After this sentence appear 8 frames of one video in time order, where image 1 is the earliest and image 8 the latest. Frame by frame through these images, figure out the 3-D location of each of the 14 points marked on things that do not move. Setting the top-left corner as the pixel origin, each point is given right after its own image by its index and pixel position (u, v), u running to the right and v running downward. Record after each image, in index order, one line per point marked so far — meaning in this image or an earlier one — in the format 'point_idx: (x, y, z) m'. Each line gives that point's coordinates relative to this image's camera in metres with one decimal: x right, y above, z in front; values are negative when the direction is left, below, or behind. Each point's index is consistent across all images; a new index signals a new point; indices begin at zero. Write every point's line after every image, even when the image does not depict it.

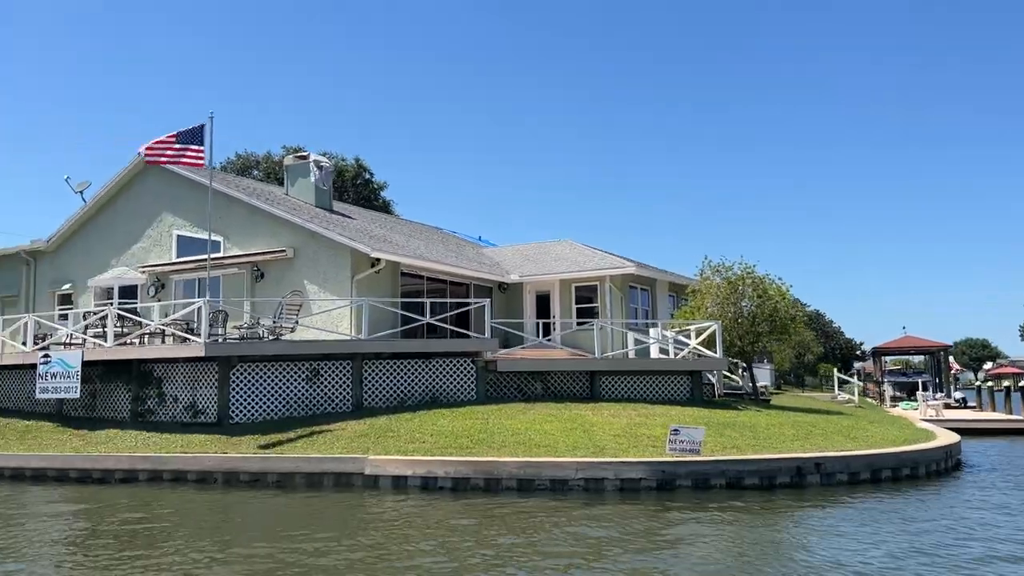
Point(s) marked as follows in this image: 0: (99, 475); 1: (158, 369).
0: (-6.5, -2.9, +13.9) m
1: (-6.6, -1.5, +16.4) m
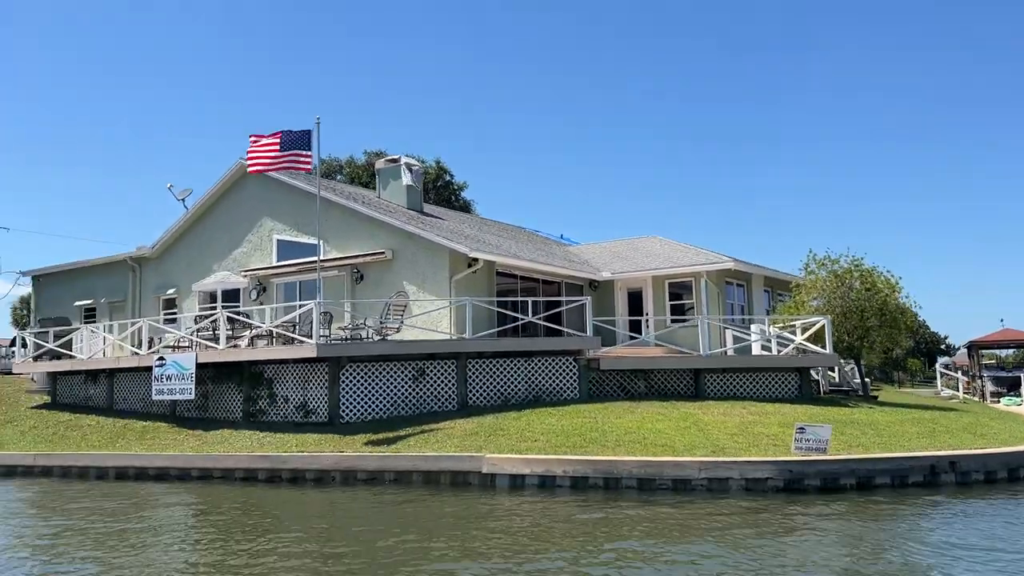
0: (-4.7, -3.0, +14.2) m
1: (-4.6, -1.6, +16.7) m
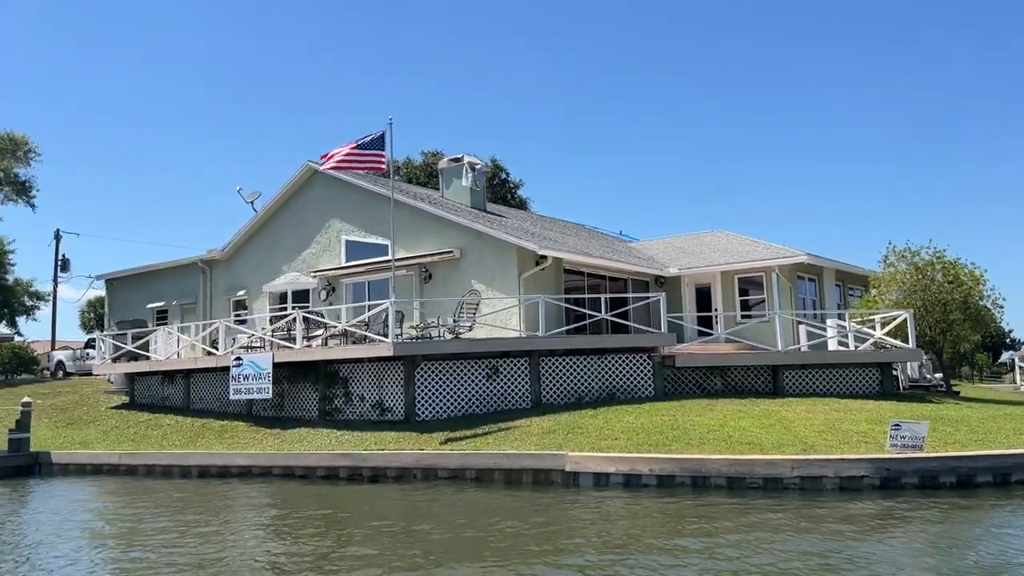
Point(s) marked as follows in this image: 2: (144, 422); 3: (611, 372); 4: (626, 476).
0: (-3.5, -3.0, +14.4) m
1: (-3.2, -1.6, +16.9) m
2: (-8.0, -2.9, +19.1) m
3: (+1.8, -1.6, +16.3) m
4: (+1.5, -2.5, +11.5) m
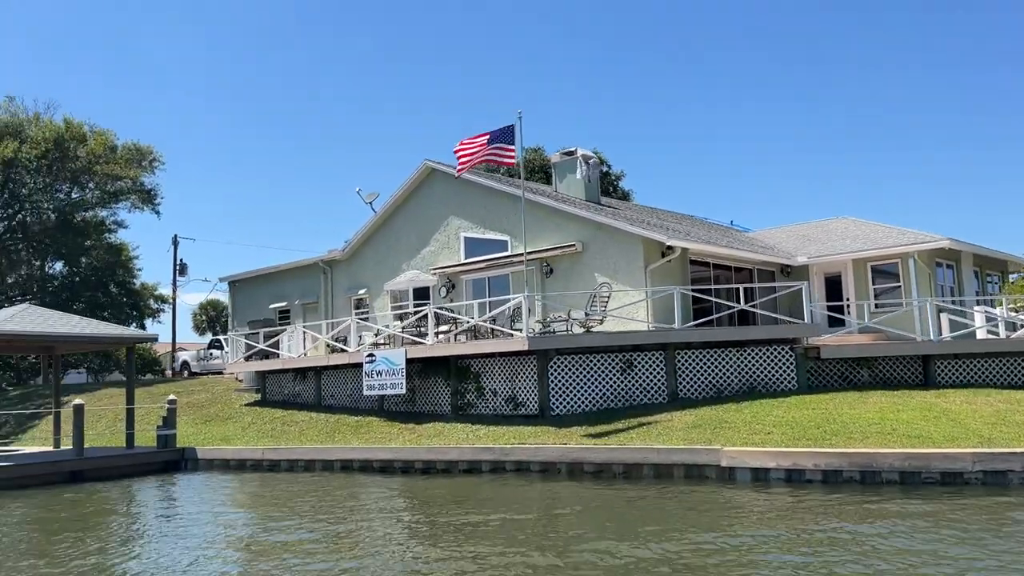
0: (-1.1, -2.9, +14.5) m
1: (-0.7, -1.5, +16.9) m
2: (-5.2, -2.9, +19.6) m
3: (+4.3, -1.4, +15.8) m
4: (+3.5, -2.3, +11.1) m
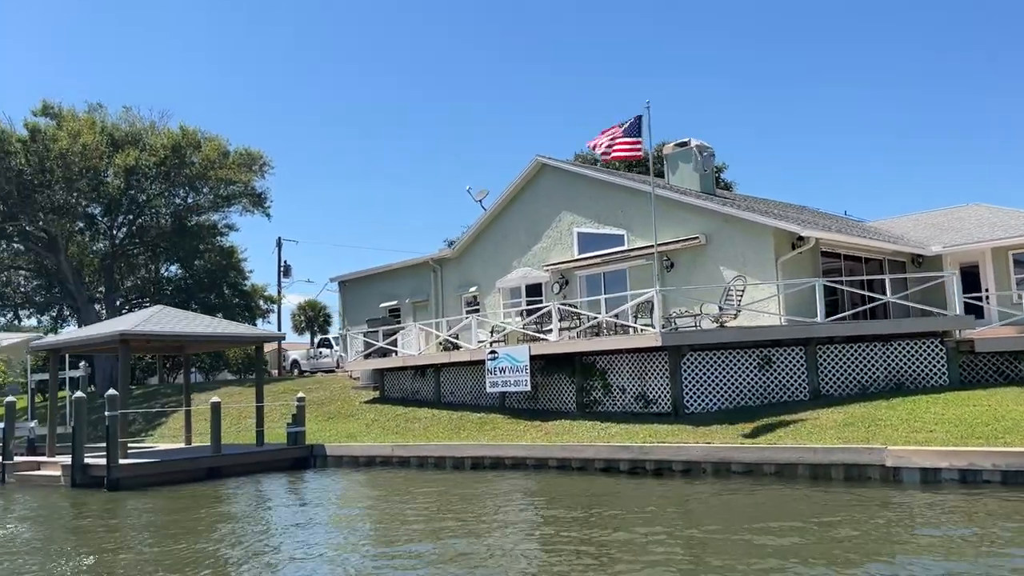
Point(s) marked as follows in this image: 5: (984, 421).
0: (+1.1, -2.9, +14.2) m
1: (+1.7, -1.4, +16.6) m
2: (-2.5, -2.9, +19.7) m
3: (+6.6, -1.2, +15.1) m
4: (+5.4, -2.2, +10.5) m
5: (+6.4, -1.8, +11.9) m
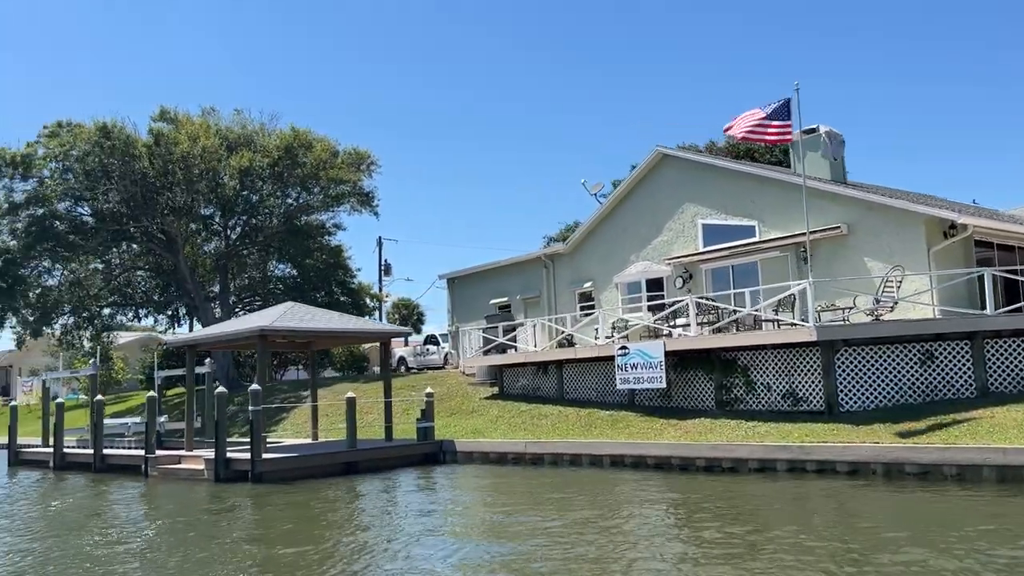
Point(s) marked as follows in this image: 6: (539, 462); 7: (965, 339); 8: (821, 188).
0: (+3.4, -2.7, +13.7) m
1: (+4.2, -1.3, +16.0) m
2: (+0.3, -2.8, +19.5) m
3: (+8.9, -1.1, +14.0) m
4: (+7.3, -2.0, +9.5) m
5: (+8.5, -1.6, +10.9) m
6: (+0.5, -3.2, +16.3) m
7: (+7.3, -0.8, +14.1) m
8: (+6.4, +2.0, +18.1) m
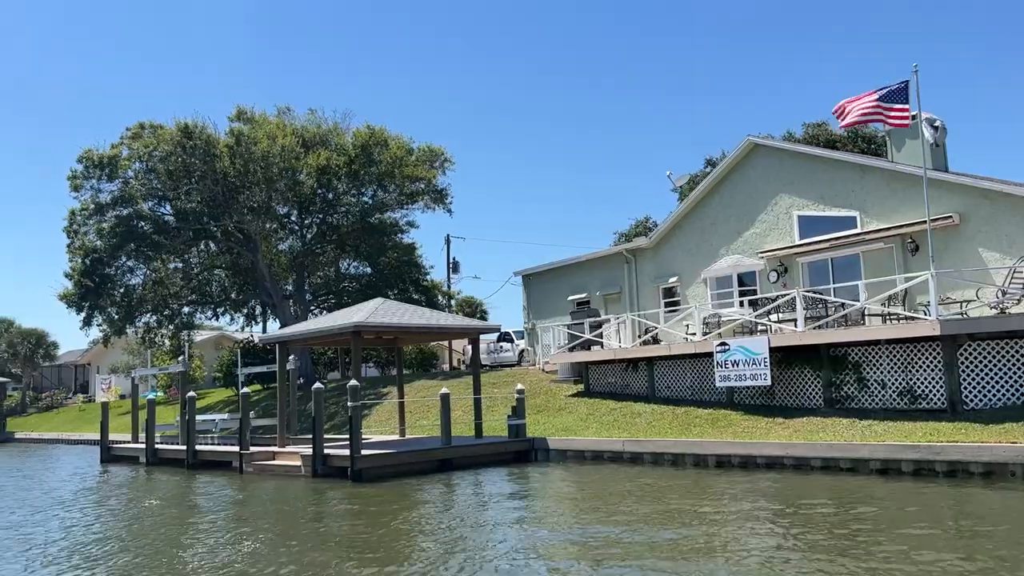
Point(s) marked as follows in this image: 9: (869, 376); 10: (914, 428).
0: (+5.0, -2.6, +13.1) m
1: (+6.0, -1.1, +15.3) m
2: (+2.3, -2.7, +19.0) m
3: (+10.6, -0.9, +13.0) m
4: (+8.7, -1.9, +8.7) m
5: (+9.9, -1.5, +9.9) m
6: (+2.3, -3.1, +15.9) m
7: (+8.9, -0.7, +13.3) m
8: (+8.3, +2.2, +17.3) m
9: (+6.1, -1.5, +15.0) m
10: (+6.1, -2.1, +13.3) m
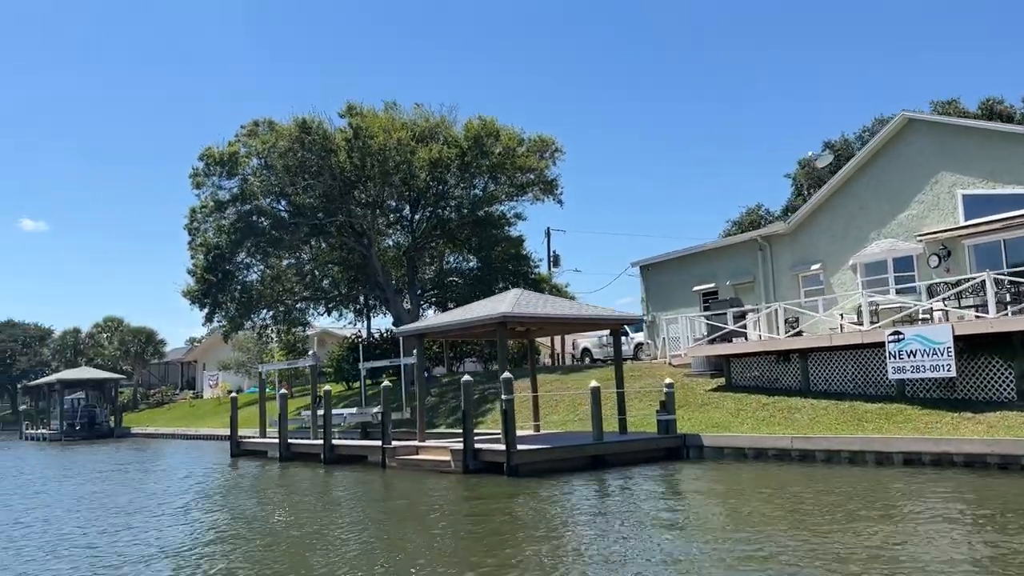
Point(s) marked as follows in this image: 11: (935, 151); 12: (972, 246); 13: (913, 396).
0: (+7.5, -2.4, +11.8) m
1: (+8.6, -0.8, +13.9) m
2: (+5.3, -2.4, +18.0) m
3: (+13.0, -0.6, +11.2) m
4: (+10.7, -1.6, +7.1) m
5: (+12.0, -1.2, +8.2) m
6: (+5.0, -2.9, +14.8) m
7: (+11.4, -0.4, +11.6) m
8: (+11.1, +2.5, +15.7) m
9: (+8.7, -1.2, +13.6) m
10: (+8.6, -1.8, +11.9) m
11: (+9.4, +3.0, +19.6) m
12: (+9.8, +0.9, +18.7) m
13: (+7.4, -2.0, +16.1) m
